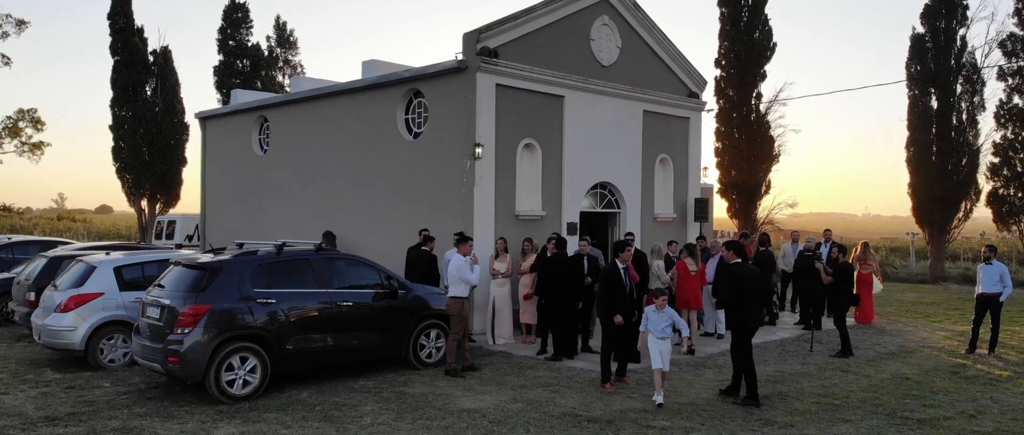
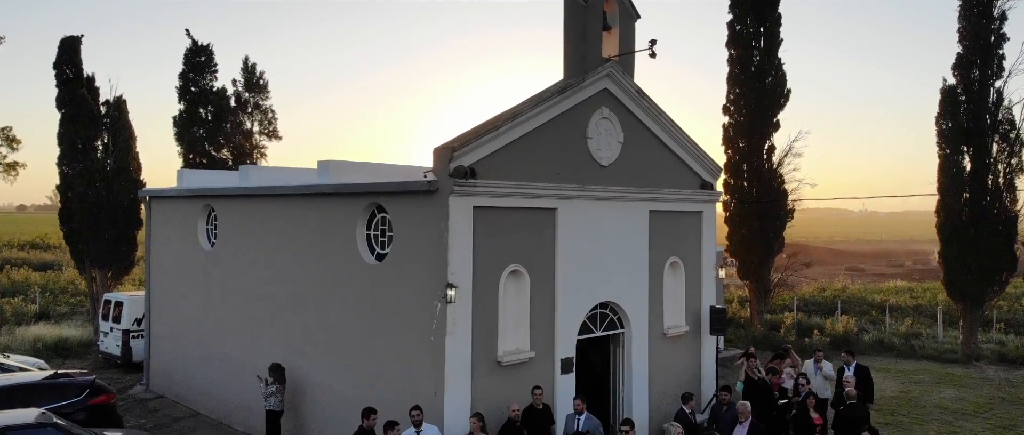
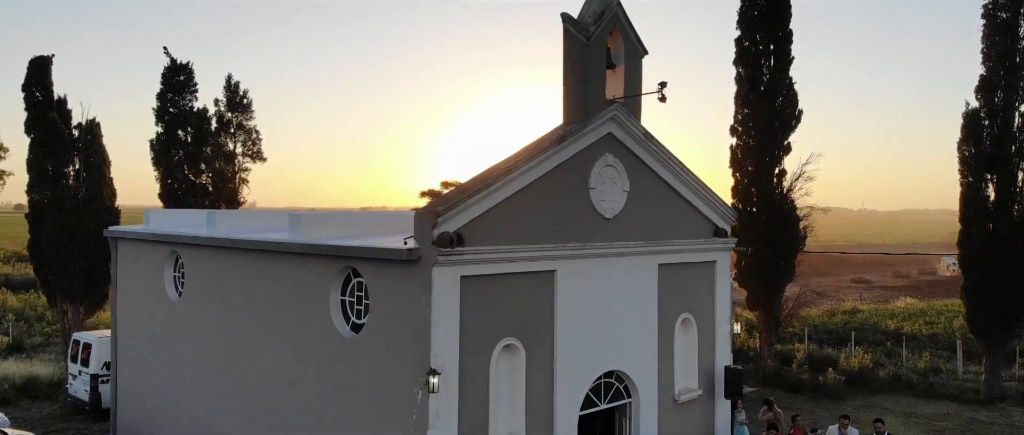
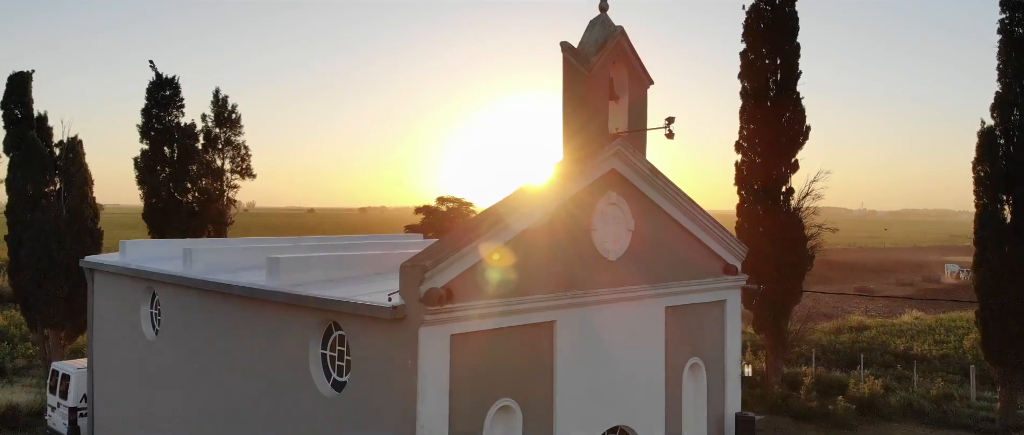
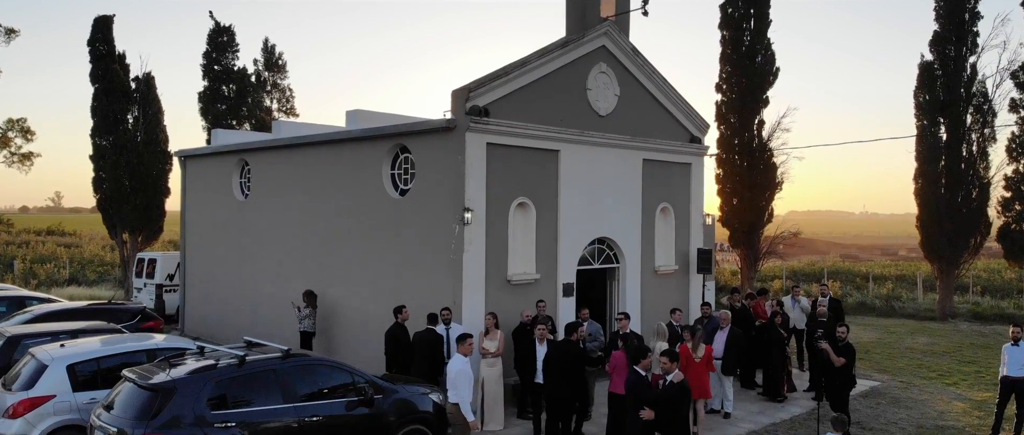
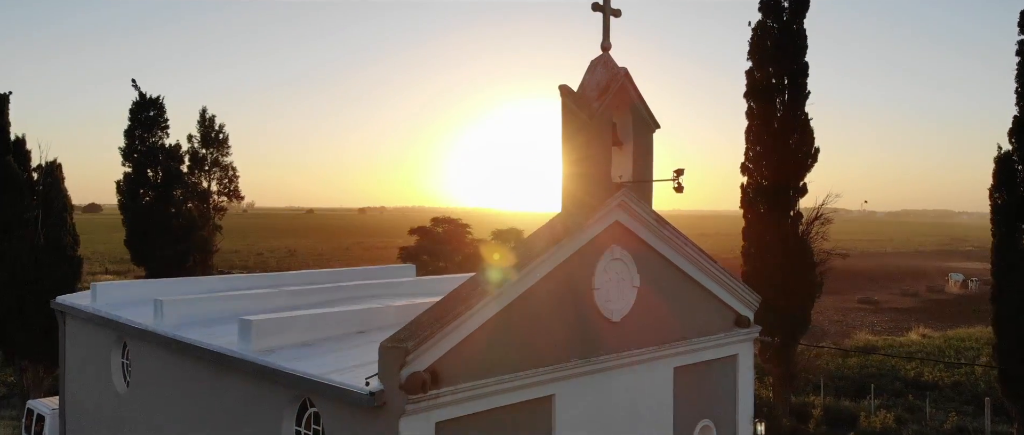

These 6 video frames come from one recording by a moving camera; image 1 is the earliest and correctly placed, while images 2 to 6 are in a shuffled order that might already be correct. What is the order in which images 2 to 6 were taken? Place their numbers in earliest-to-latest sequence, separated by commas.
5, 2, 3, 4, 6
